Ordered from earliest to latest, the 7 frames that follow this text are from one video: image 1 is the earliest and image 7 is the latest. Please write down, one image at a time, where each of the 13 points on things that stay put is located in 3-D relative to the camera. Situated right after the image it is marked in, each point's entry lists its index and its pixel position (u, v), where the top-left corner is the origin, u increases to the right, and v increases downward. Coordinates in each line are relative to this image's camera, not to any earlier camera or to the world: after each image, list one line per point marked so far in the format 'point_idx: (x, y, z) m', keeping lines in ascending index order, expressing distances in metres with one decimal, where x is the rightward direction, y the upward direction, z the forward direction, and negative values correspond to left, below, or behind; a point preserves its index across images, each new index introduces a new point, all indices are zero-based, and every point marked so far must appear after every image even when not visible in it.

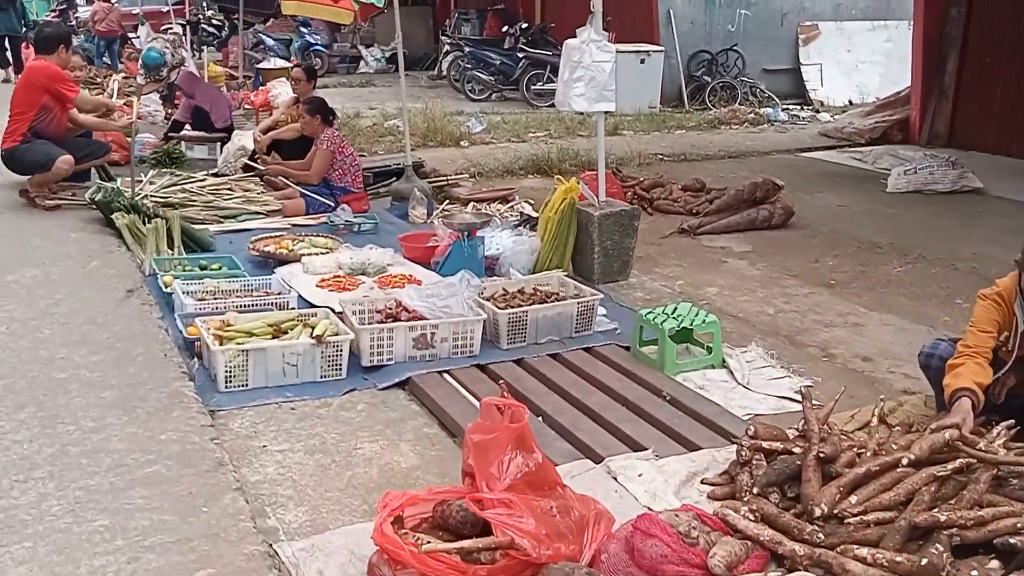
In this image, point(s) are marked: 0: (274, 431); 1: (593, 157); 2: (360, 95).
0: (-0.9, -0.5, +3.1) m
1: (+0.8, +1.3, +8.3) m
2: (-2.7, +3.4, +15.0) m
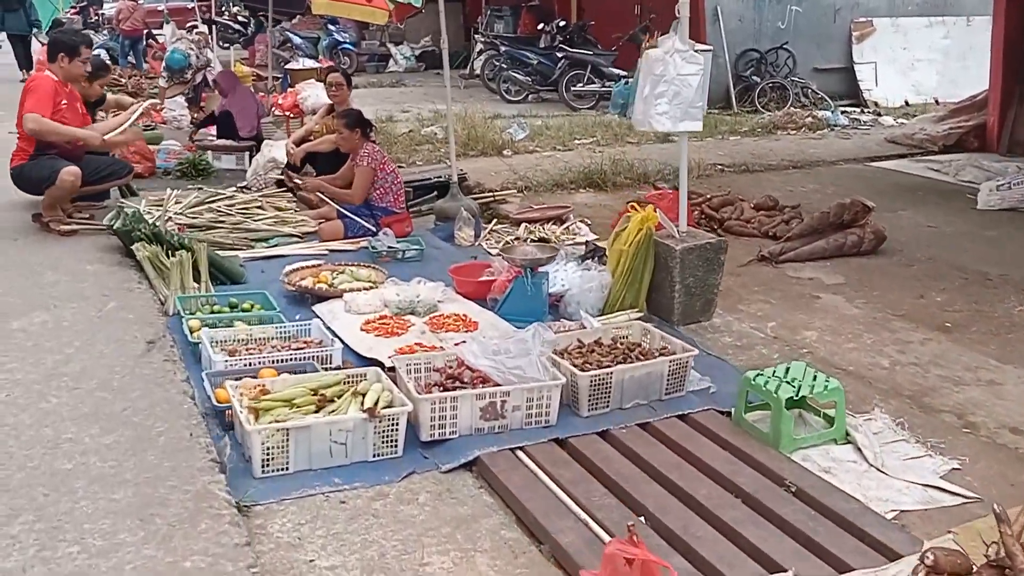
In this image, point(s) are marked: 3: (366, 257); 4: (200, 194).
0: (-0.6, -0.8, +2.6) m
1: (+1.2, +1.1, +7.7) m
2: (-2.0, +3.2, +14.5) m
3: (-0.9, +0.2, +5.4) m
4: (-2.3, +0.7, +6.4) m
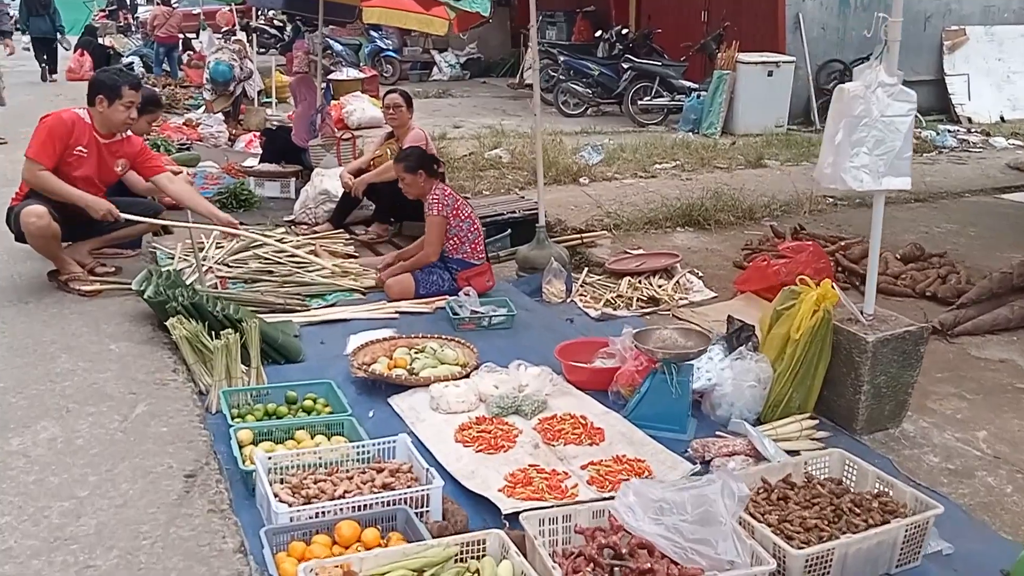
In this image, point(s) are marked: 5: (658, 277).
0: (-0.1, -1.1, +1.6) m
1: (+1.9, +0.7, +6.7) m
2: (-1.1, +2.8, +13.6) m
3: (-0.4, -0.2, +4.5) m
4: (-1.7, +0.3, +5.5) m
5: (+0.9, +0.1, +5.1) m
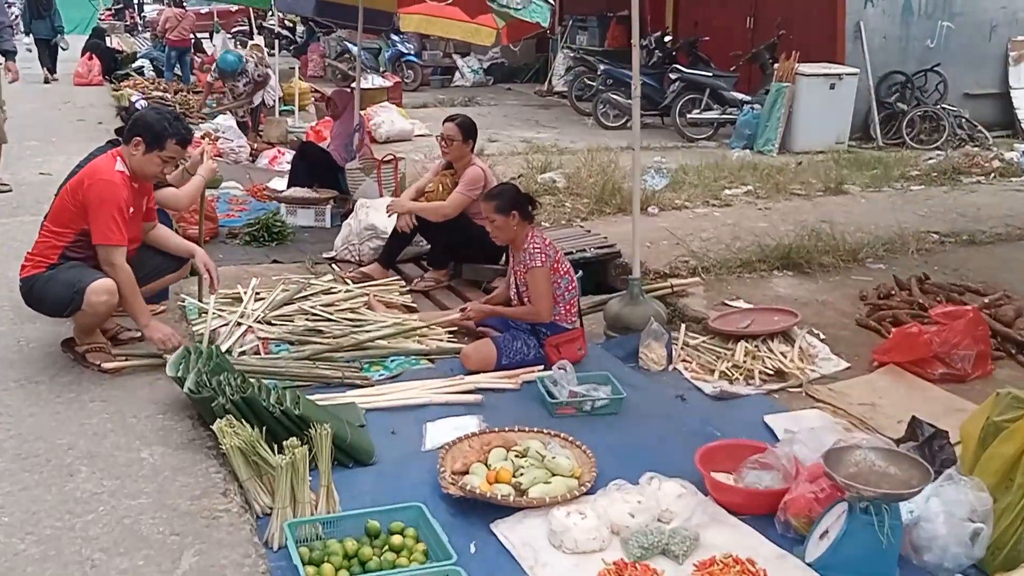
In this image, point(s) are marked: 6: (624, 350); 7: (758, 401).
0: (+0.3, -1.5, +0.9) m
1: (+2.4, +0.3, +6.0) m
2: (-0.6, +2.5, +12.8) m
3: (+0.1, -0.5, +3.7) m
4: (-1.3, 0.0, +4.8) m
5: (+1.3, -0.3, +4.4) m
6: (+0.6, -0.3, +4.4) m
7: (+1.1, -0.5, +3.9) m
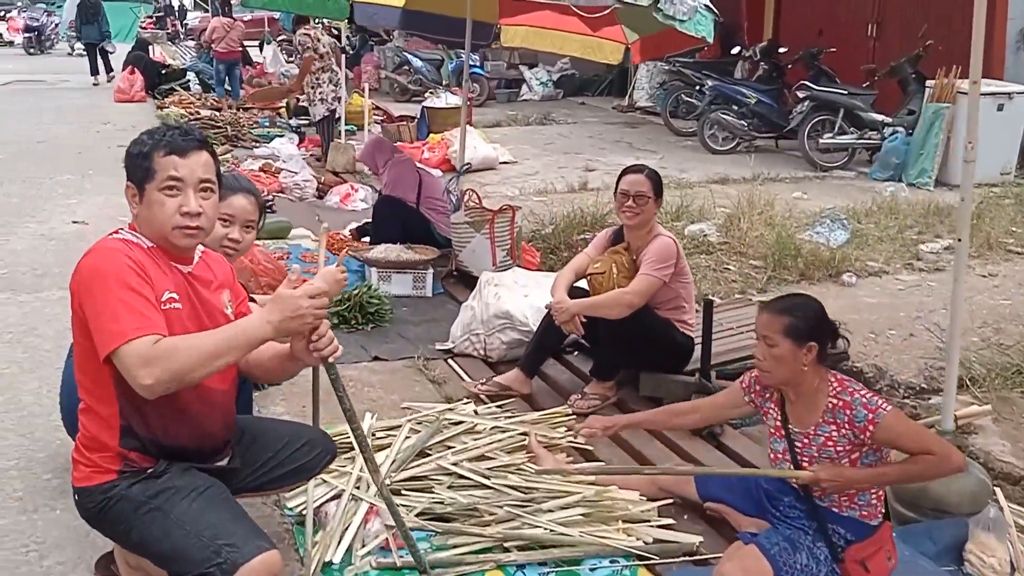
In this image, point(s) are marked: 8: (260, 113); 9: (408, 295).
0: (+1.1, -2.0, -0.6) m
1: (+3.3, -0.2, +4.4) m
2: (+0.6, +1.9, +11.4) m
3: (+0.9, -1.1, +2.2) m
4: (-0.4, -0.5, +3.3) m
5: (+2.2, -0.8, +2.8) m
6: (+1.4, -0.9, +2.9) m
7: (+2.0, -1.1, +2.3) m
8: (-3.8, +2.6, +12.8) m
9: (-0.7, -0.1, +5.4) m
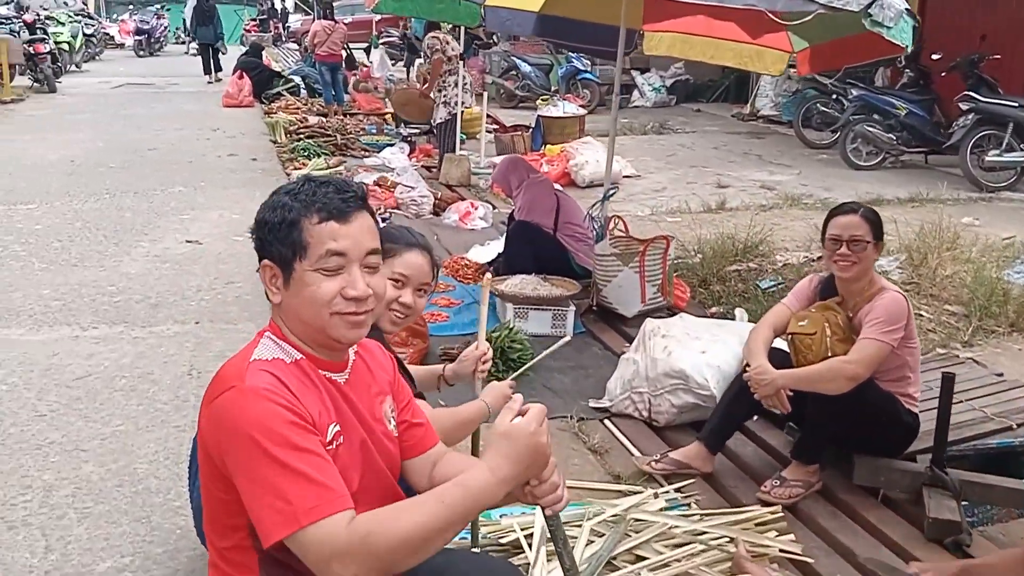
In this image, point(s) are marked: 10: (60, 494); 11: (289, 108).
0: (+1.3, -2.2, -1.4) m
1: (+4.0, -0.5, +3.4) m
2: (+2.1, +1.7, +10.6) m
3: (+1.5, -1.3, +1.5) m
4: (+0.3, -0.8, +2.7) m
5: (+2.8, -1.1, +1.9) m
6: (+2.0, -1.1, +2.1) m
7: (+2.5, -1.3, +1.5) m
8: (-2.1, +2.5, +12.5) m
9: (+0.2, -0.3, +4.8) m
10: (-1.5, -0.7, +2.8) m
11: (-3.4, +2.8, +13.1) m
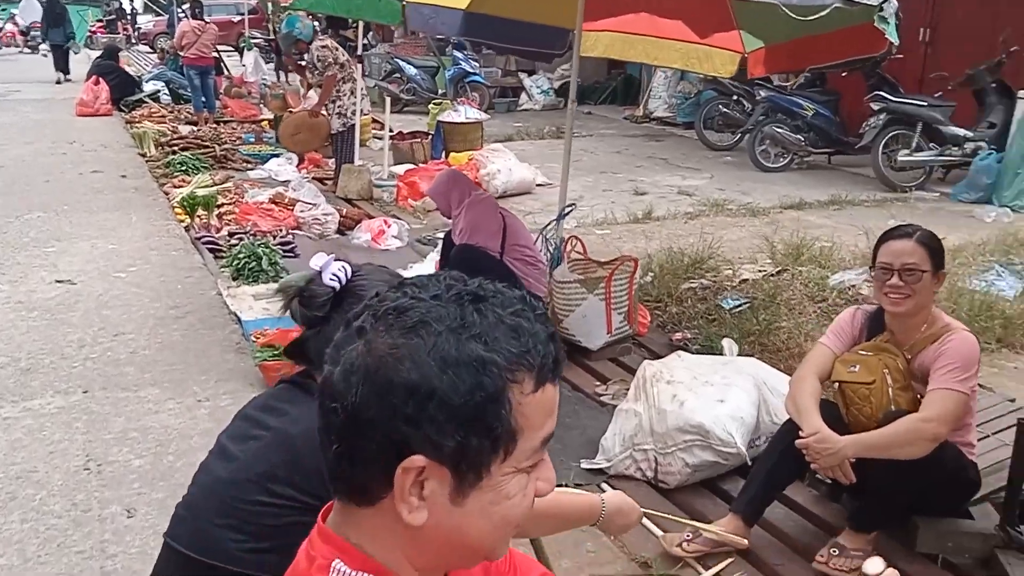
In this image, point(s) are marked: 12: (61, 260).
0: (+2.0, -2.3, -1.7) m
1: (+4.0, -0.5, +3.4) m
2: (+0.8, +1.5, +10.2) m
3: (+1.8, -1.4, +1.1) m
4: (+0.4, -0.9, +2.1) m
5: (+3.0, -1.2, +1.8) m
6: (+2.2, -1.2, +1.8) m
7: (+2.8, -1.4, +1.3) m
8: (-3.6, +2.1, +11.5) m
9: (0.0, -0.4, +4.2) m
10: (-1.4, -0.9, +2.0) m
11: (-5.0, +2.4, +11.8) m
12: (-2.8, +0.2, +5.3) m
